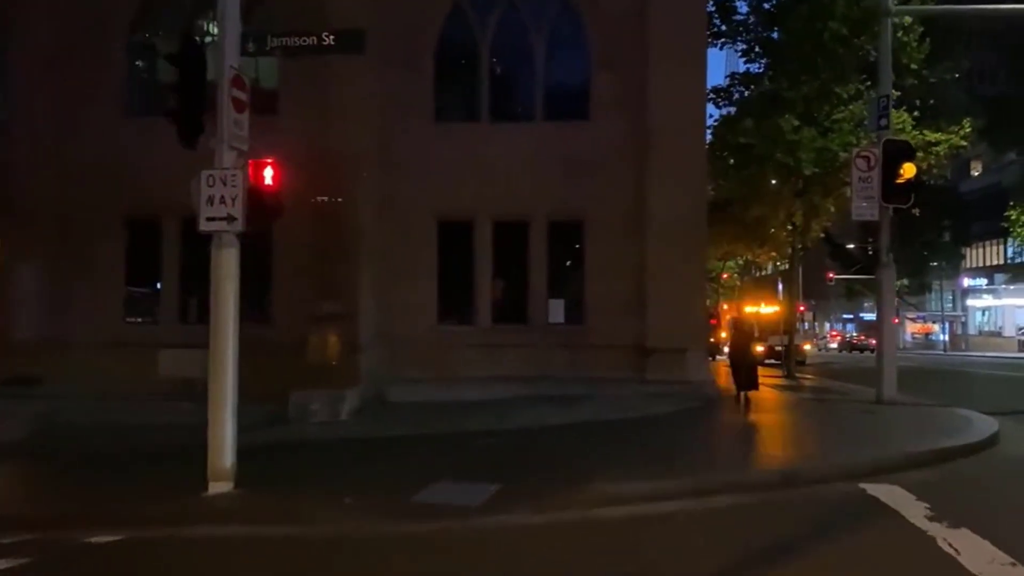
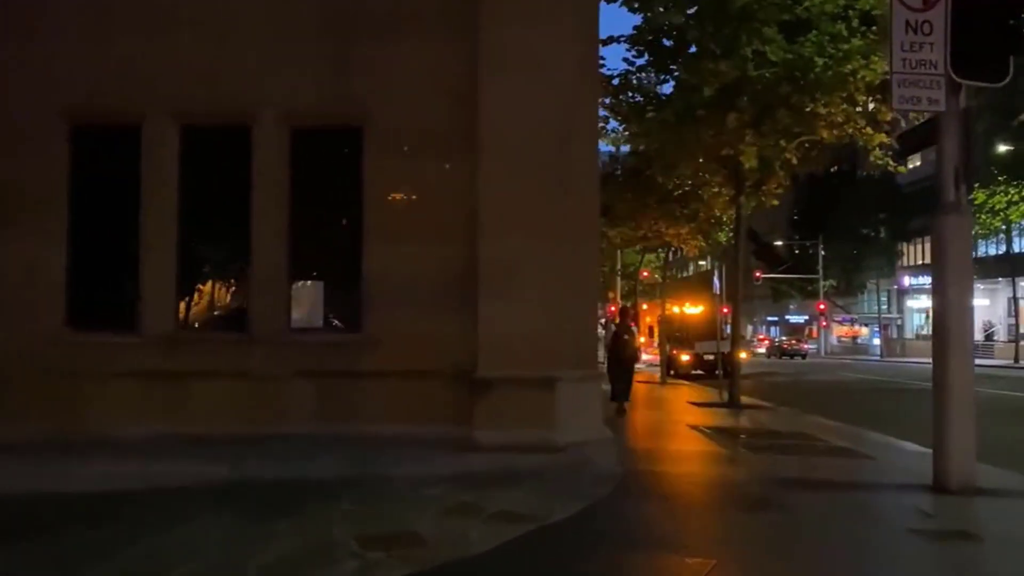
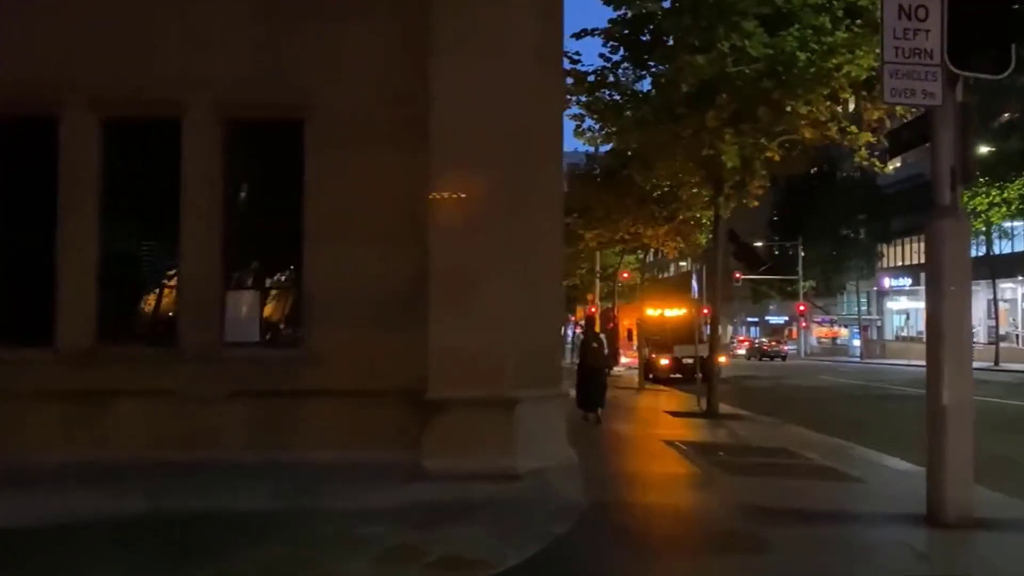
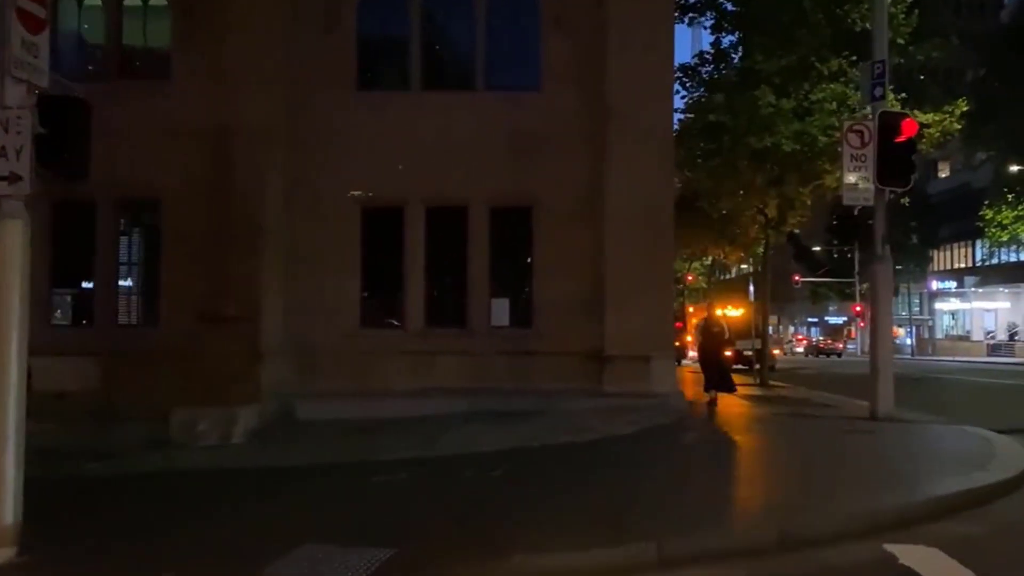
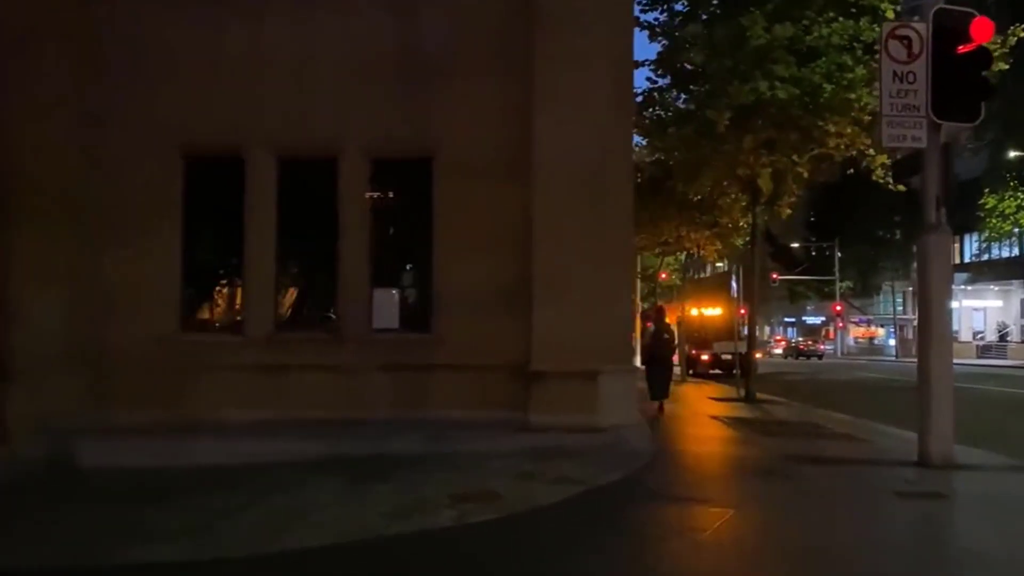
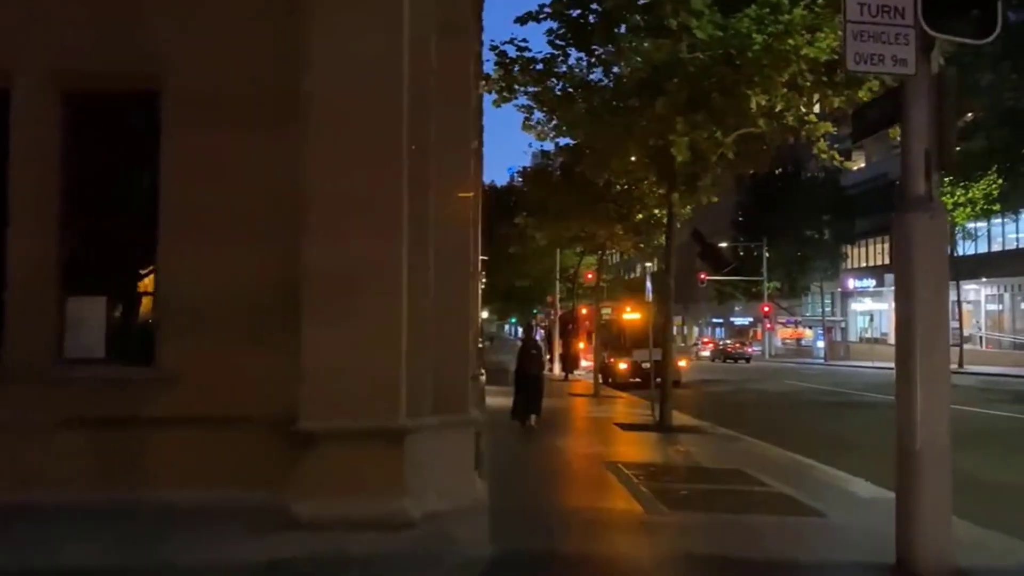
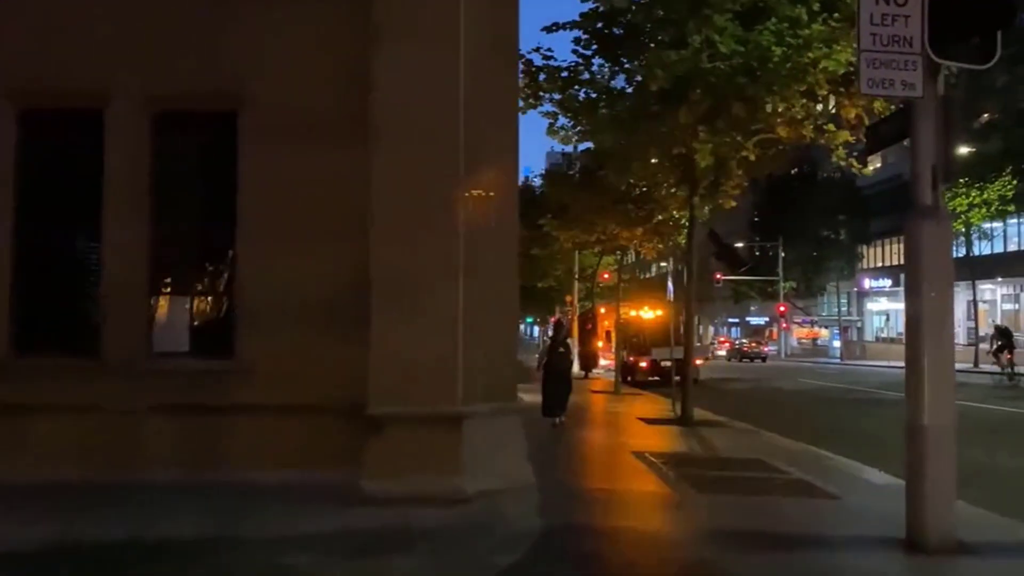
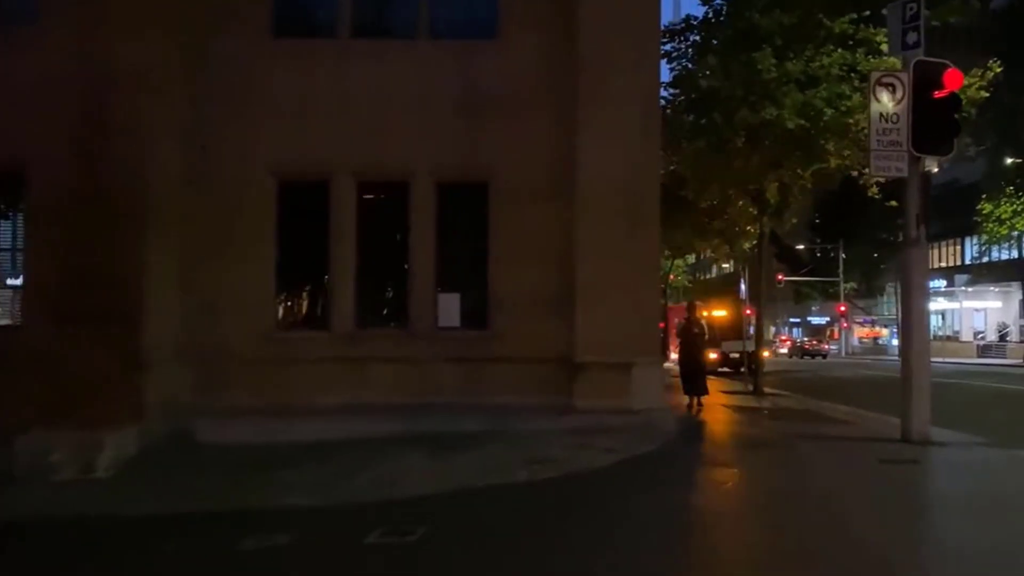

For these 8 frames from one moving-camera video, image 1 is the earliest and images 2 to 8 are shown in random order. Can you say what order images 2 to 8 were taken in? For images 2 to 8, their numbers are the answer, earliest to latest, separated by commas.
4, 8, 5, 2, 3, 7, 6
